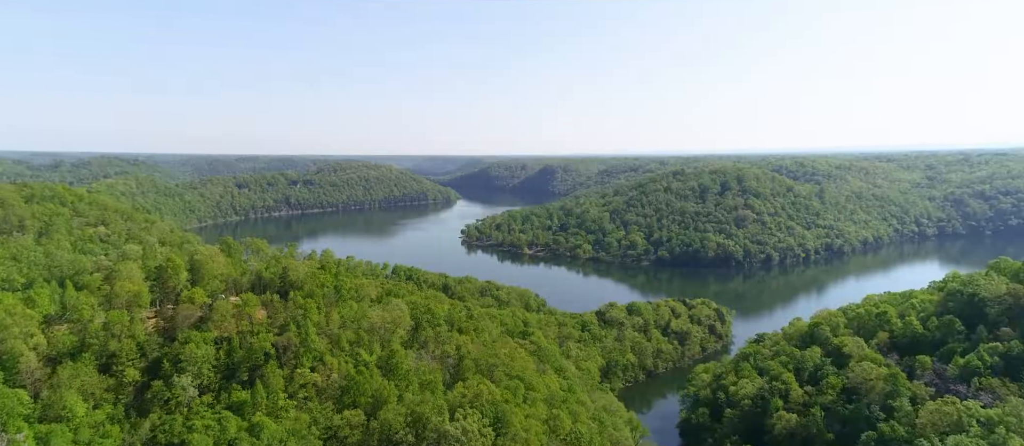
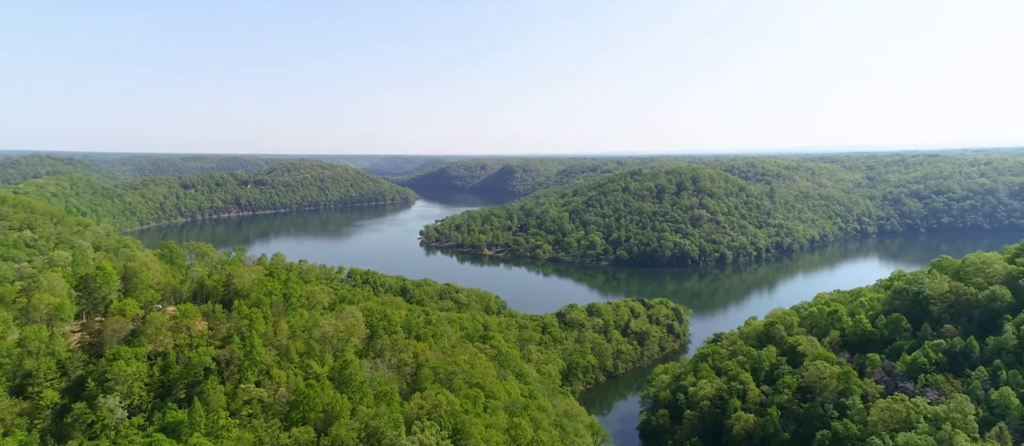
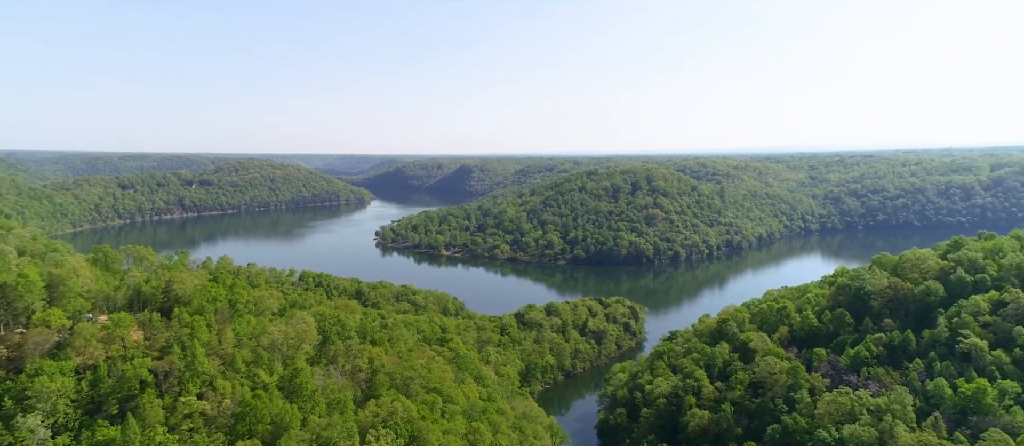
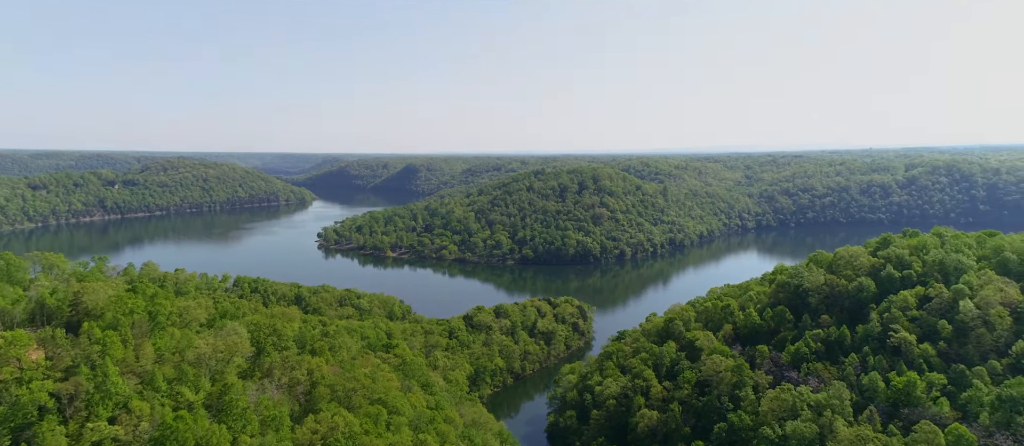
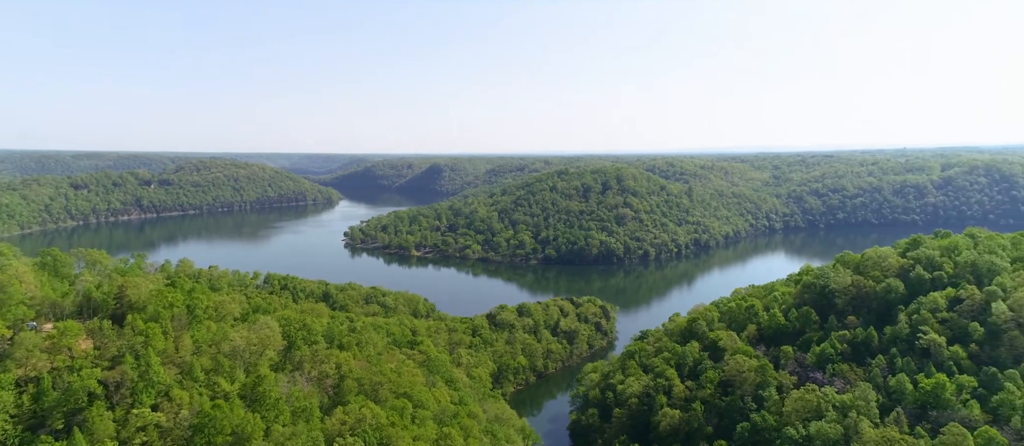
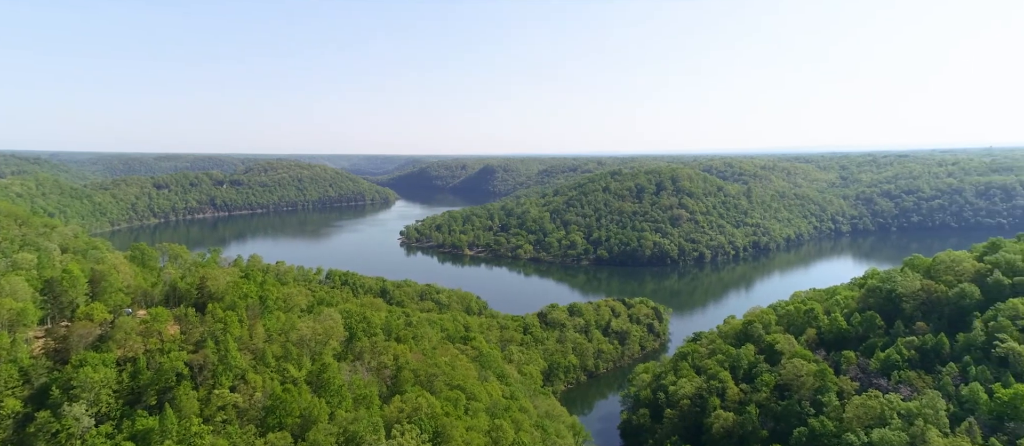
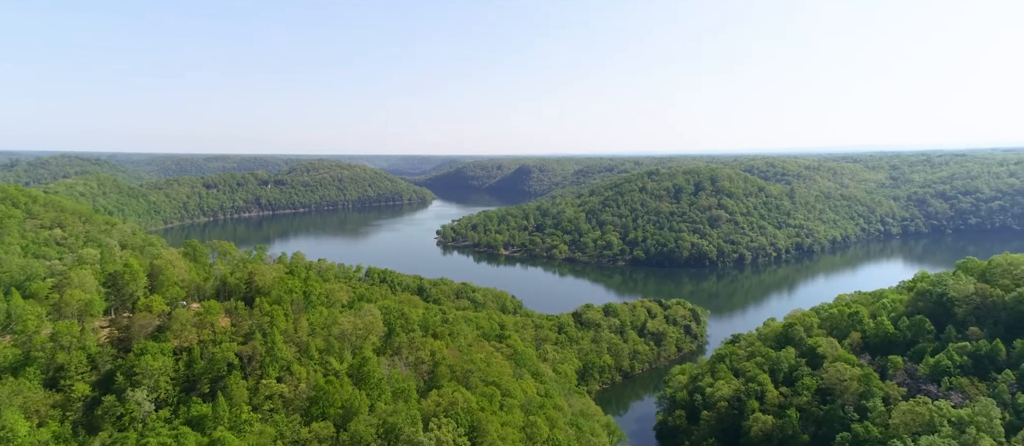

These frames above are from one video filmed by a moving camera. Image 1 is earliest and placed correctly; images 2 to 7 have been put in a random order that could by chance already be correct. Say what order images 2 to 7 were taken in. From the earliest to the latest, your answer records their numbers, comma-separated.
7, 2, 6, 3, 5, 4
